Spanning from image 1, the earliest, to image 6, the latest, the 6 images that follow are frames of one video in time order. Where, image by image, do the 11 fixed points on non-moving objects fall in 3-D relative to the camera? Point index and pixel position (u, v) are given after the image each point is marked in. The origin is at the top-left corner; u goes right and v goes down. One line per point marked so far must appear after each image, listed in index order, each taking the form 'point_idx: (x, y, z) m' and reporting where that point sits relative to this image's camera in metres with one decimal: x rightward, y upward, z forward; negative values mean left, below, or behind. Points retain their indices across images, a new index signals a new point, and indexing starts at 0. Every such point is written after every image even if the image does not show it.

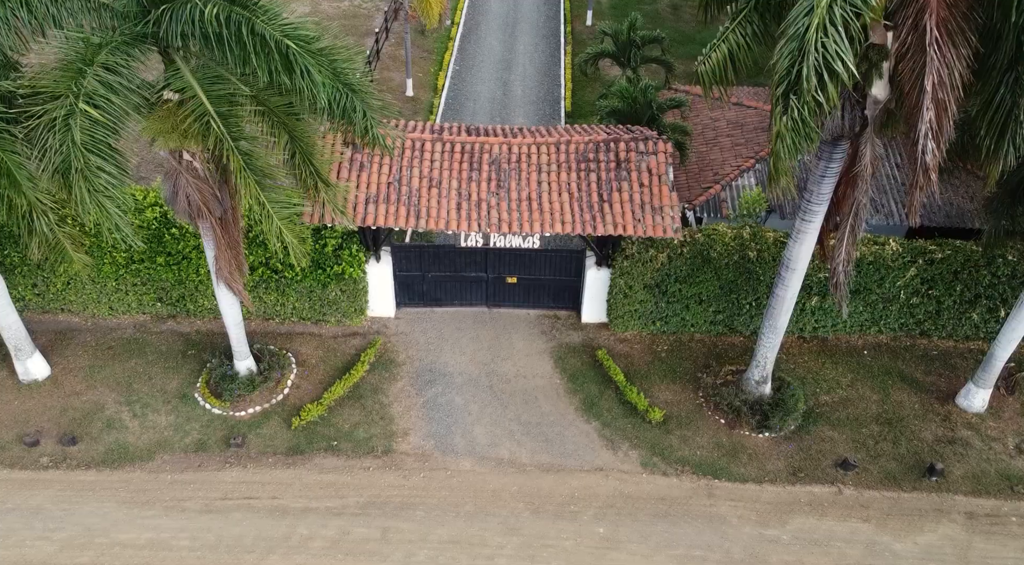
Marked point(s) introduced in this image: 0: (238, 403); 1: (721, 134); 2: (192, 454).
0: (-4.8, -2.1, +12.0) m
1: (+4.9, +3.5, +16.3) m
2: (-5.2, -2.8, +11.3) m
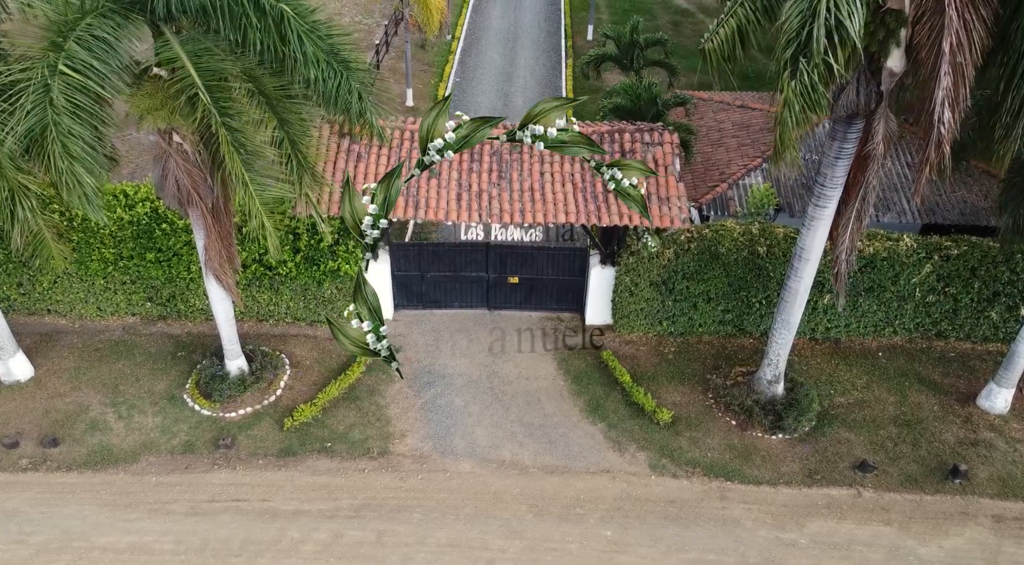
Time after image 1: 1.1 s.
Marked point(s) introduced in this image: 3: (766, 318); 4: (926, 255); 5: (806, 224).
0: (-4.7, -2.0, +11.5) m
1: (+5.0, +3.4, +16.0) m
2: (-5.2, -2.7, +10.8) m
3: (+4.7, -0.7, +12.7) m
4: (+7.3, +0.5, +12.2) m
5: (+4.2, +0.8, +9.8) m
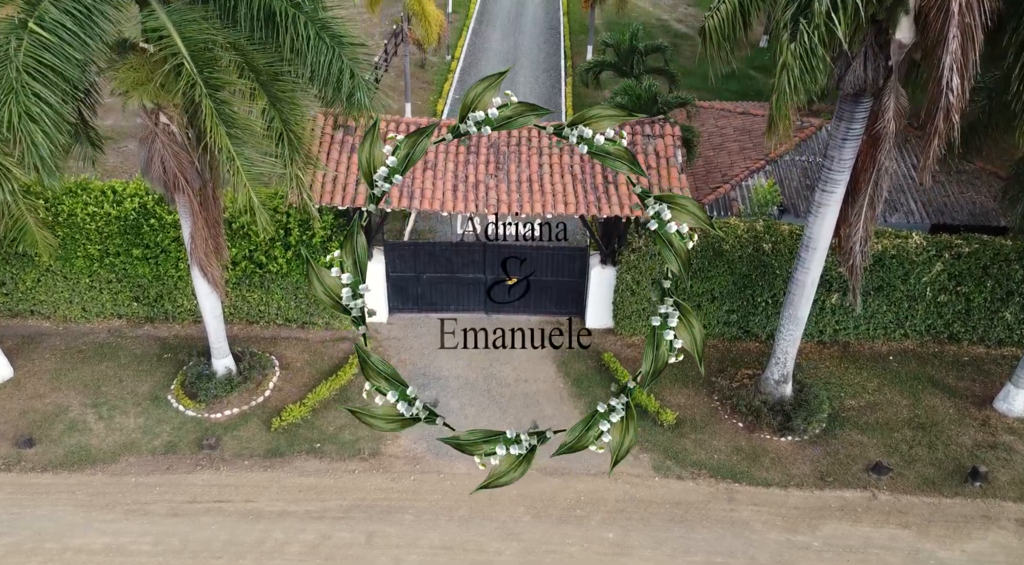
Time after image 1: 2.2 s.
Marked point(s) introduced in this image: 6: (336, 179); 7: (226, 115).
0: (-4.8, -2.0, +11.1) m
1: (+4.9, +3.2, +15.8) m
2: (-5.2, -2.6, +10.3) m
3: (+4.6, -0.7, +12.3) m
4: (+7.3, +0.5, +11.8) m
5: (+4.1, +1.0, +9.5) m
6: (-2.8, +1.6, +10.8) m
7: (-3.1, +1.9, +7.6) m
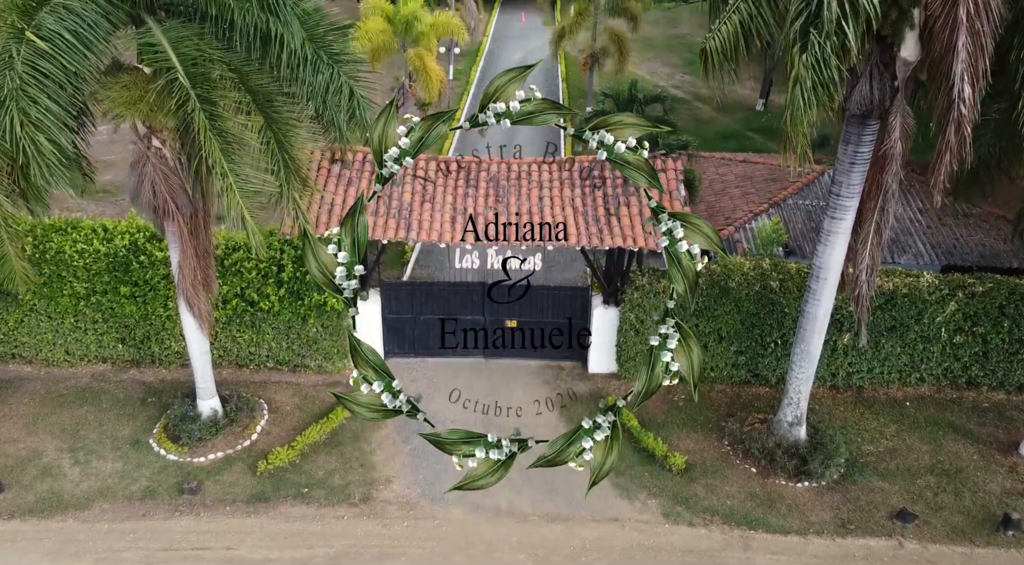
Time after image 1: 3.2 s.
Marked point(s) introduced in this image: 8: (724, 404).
0: (-4.8, -2.5, +10.5) m
1: (+5.0, +2.2, +15.7) m
2: (-5.2, -3.1, +9.7) m
3: (+4.6, -1.4, +11.9) m
4: (+7.2, -0.2, +11.5) m
5: (+4.1, +0.6, +9.2) m
6: (-2.8, +1.1, +10.6) m
7: (-3.1, +1.6, +7.4) m
8: (+3.6, -2.1, +11.8) m
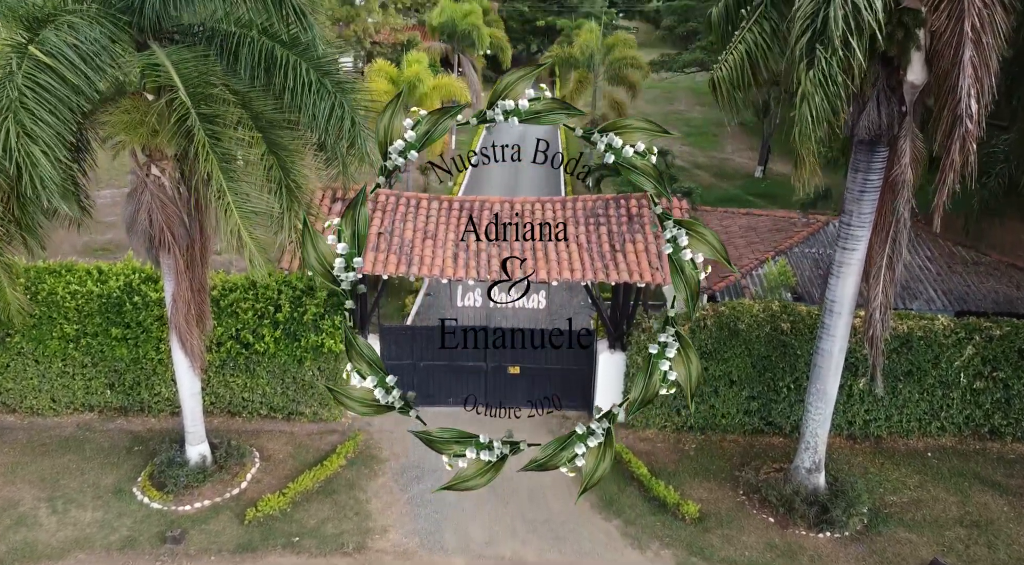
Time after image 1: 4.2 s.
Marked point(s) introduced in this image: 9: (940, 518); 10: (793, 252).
0: (-4.7, -3.1, +9.9) m
1: (+5.0, +1.0, +15.6) m
2: (-5.2, -3.5, +9.1) m
3: (+4.7, -2.1, +11.4) m
4: (+7.3, -0.8, +11.1) m
5: (+4.2, +0.1, +9.0) m
6: (-2.7, +0.5, +10.4) m
7: (-3.1, +1.4, +7.3) m
8: (+3.6, -2.7, +11.2) m
9: (+6.2, -3.4, +10.0) m
10: (+5.9, +0.6, +14.7) m
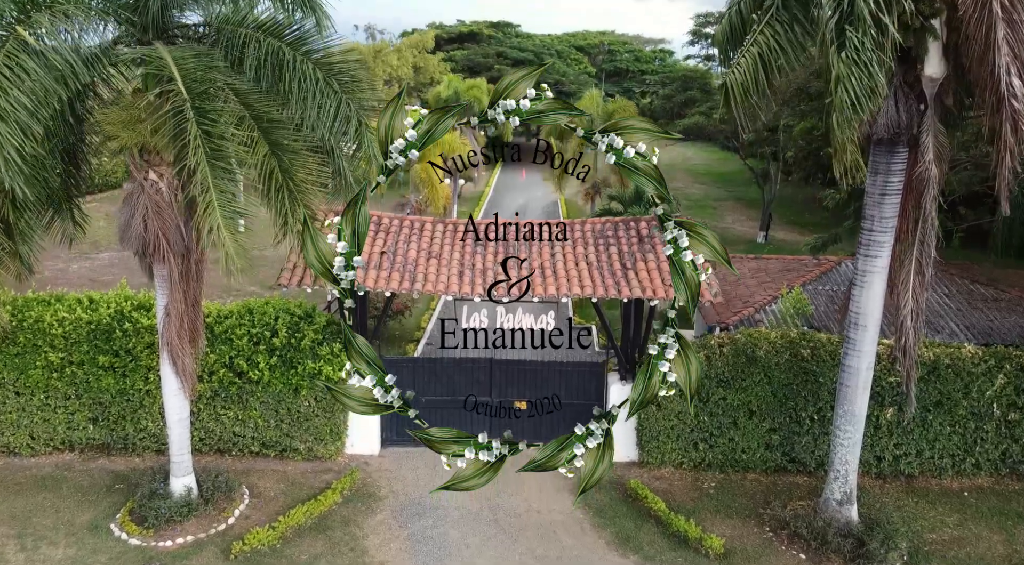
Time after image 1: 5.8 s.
0: (-4.6, -3.3, +9.2) m
1: (+5.1, +0.1, +15.3) m
2: (-5.1, -3.7, +8.3) m
3: (+4.8, -2.5, +10.7) m
4: (+7.4, -1.2, +10.6) m
5: (+4.3, 0.0, +8.6) m
6: (-2.6, +0.2, +10.1) m
7: (-3.0, +1.4, +7.1) m
8: (+3.8, -3.1, +10.5) m
9: (+6.3, -3.6, +9.1) m
10: (+6.1, -0.2, +14.3) m
